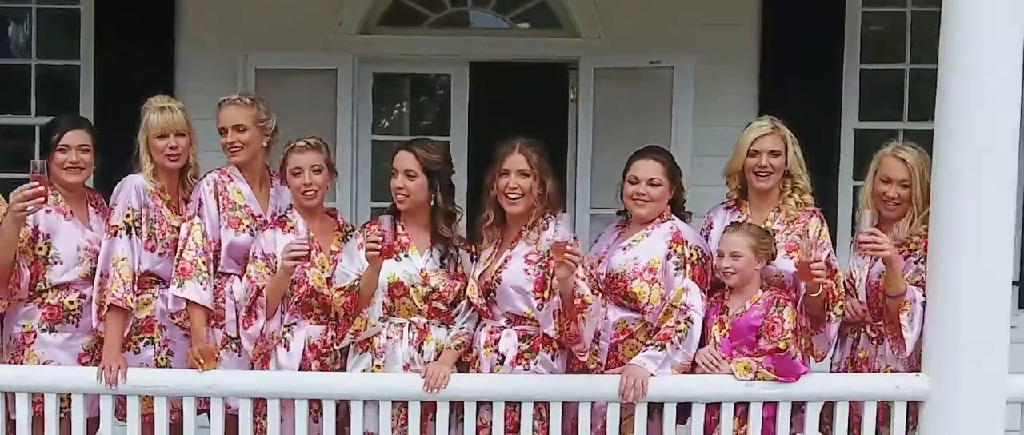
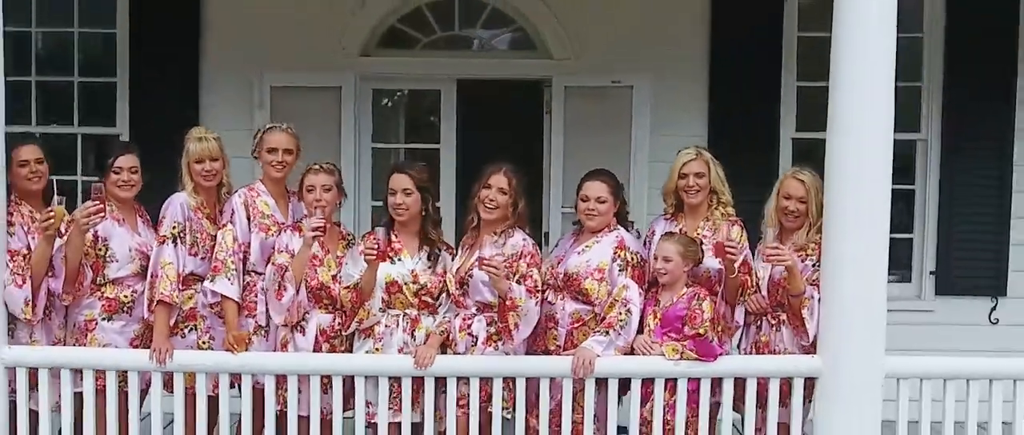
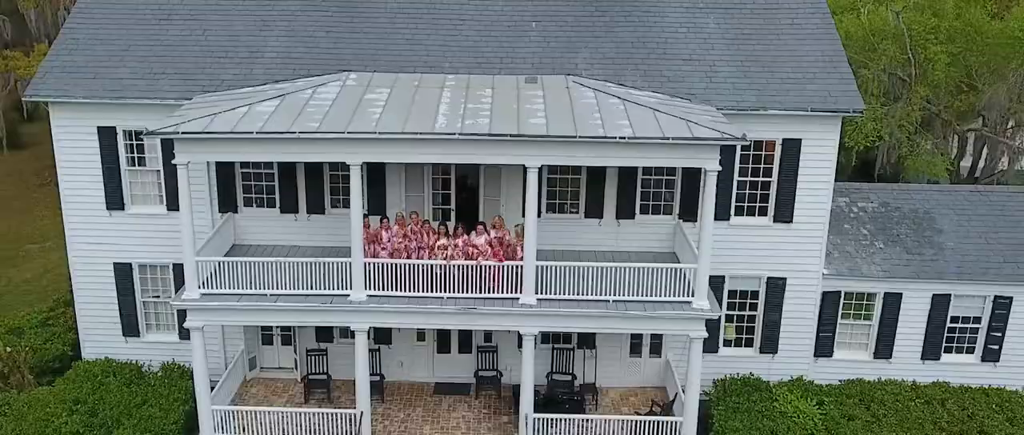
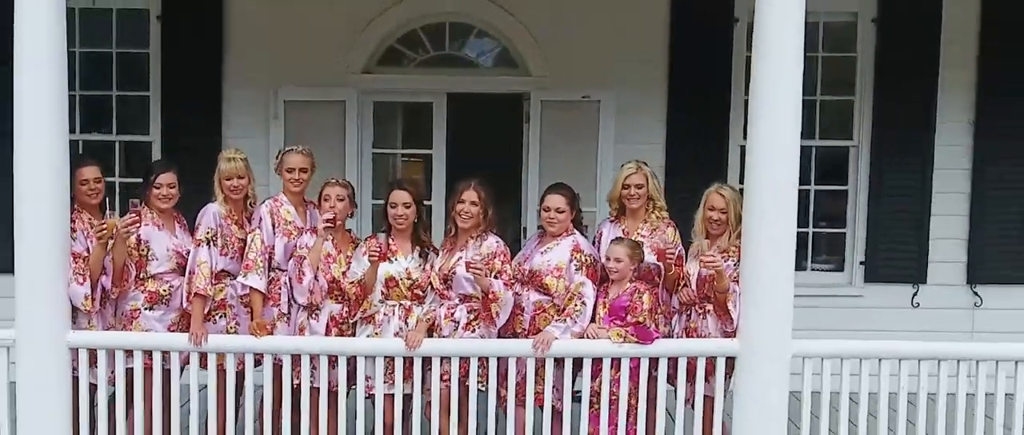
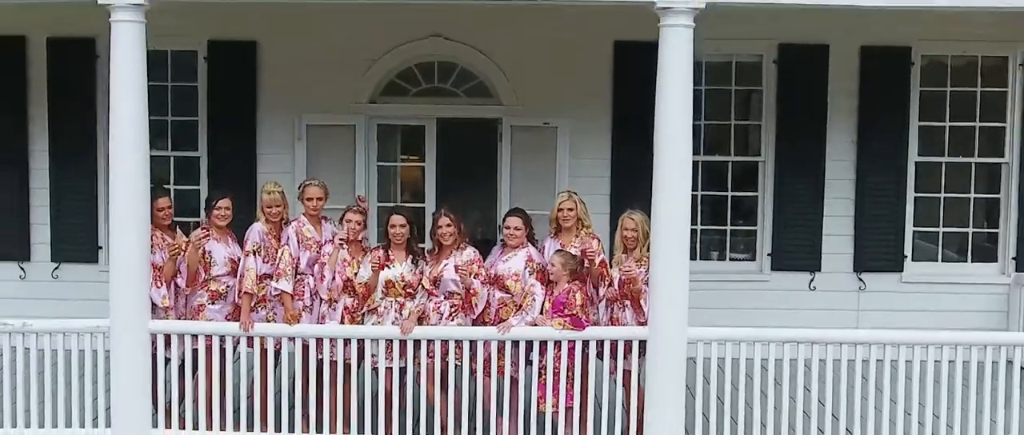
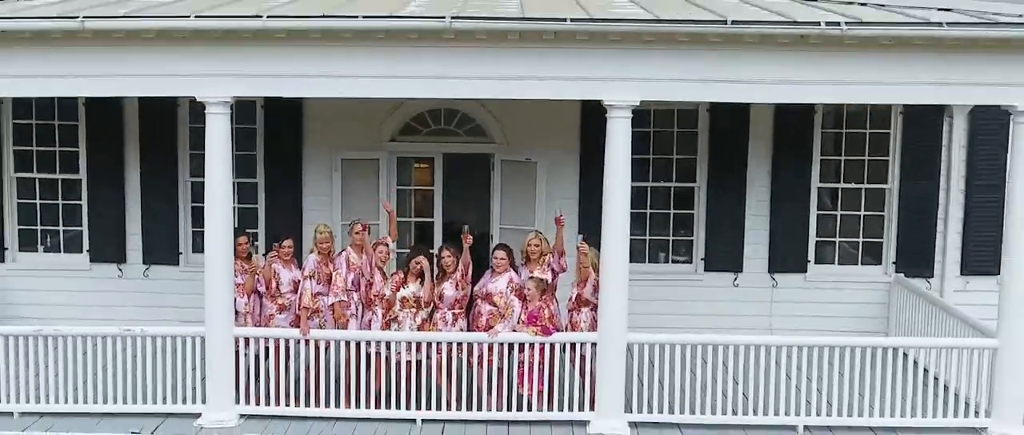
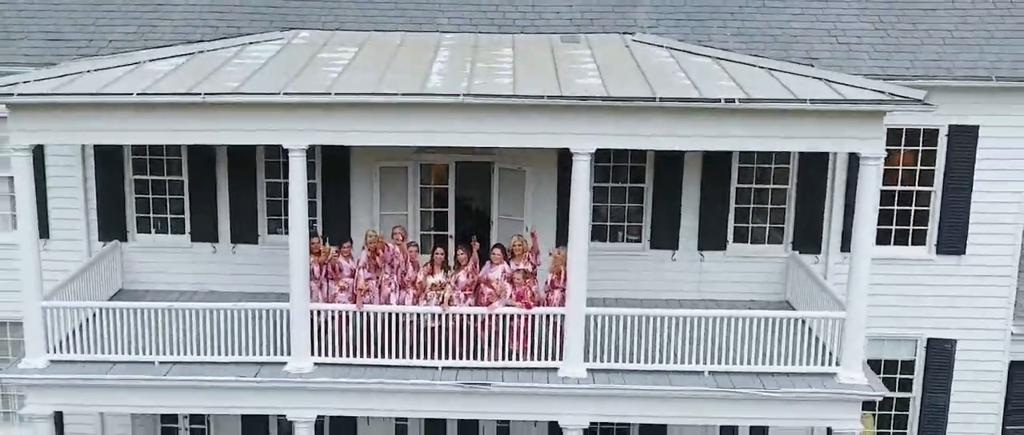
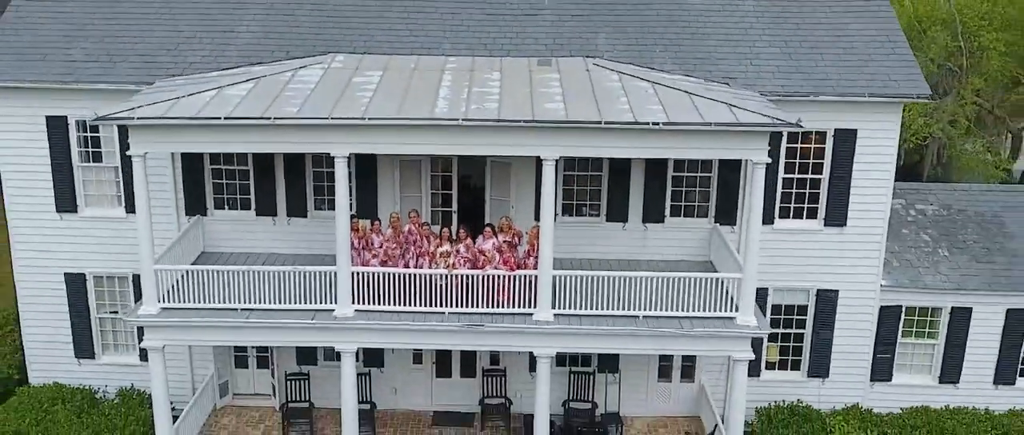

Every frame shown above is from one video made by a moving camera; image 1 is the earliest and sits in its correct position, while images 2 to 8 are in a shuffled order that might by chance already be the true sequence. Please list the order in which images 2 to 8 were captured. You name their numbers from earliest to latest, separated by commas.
2, 4, 5, 6, 7, 8, 3
